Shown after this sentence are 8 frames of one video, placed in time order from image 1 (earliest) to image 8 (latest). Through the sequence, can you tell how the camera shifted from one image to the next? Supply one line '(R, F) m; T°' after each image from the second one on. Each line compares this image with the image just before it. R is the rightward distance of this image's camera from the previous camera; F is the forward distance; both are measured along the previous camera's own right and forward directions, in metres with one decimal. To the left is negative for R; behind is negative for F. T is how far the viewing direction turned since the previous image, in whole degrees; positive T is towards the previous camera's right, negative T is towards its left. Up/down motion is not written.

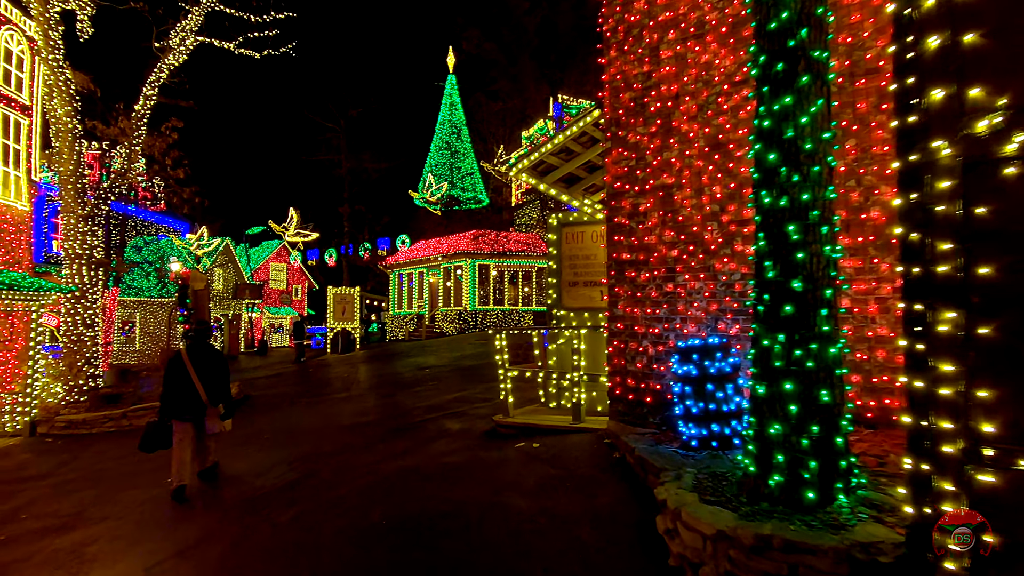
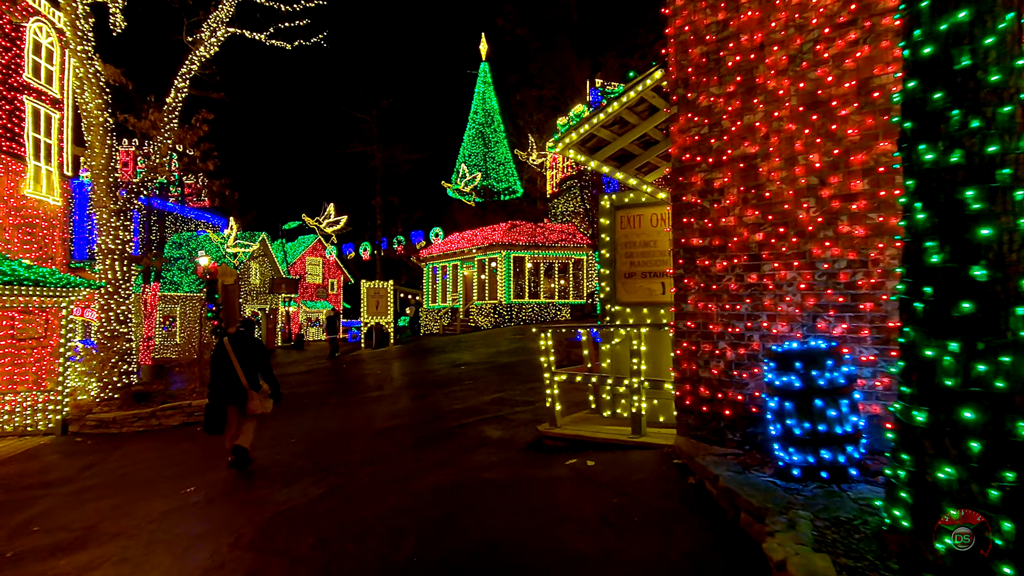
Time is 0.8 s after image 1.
(-0.1, +0.7) m; -4°
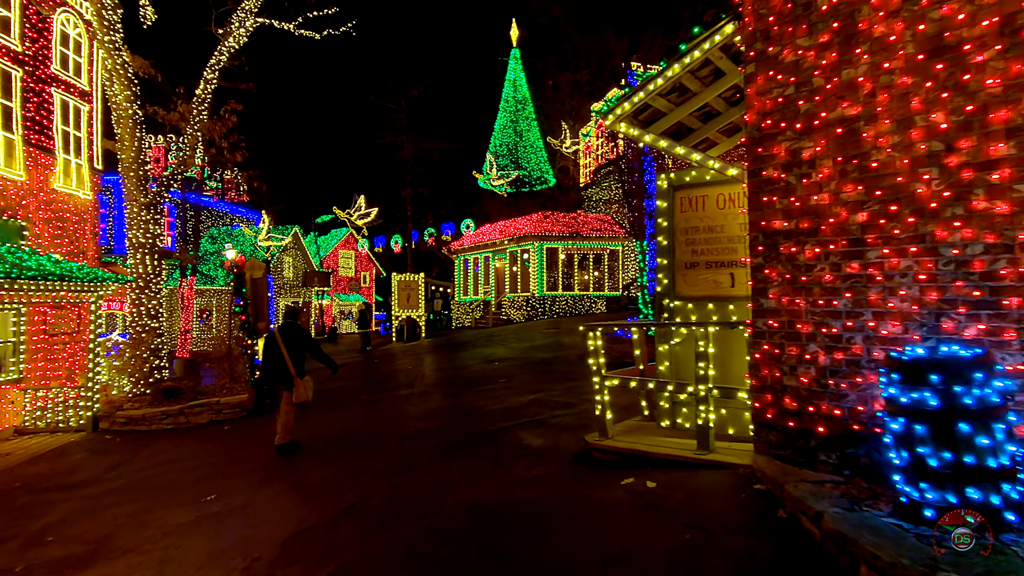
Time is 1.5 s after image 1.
(-0.1, +0.6) m; -3°
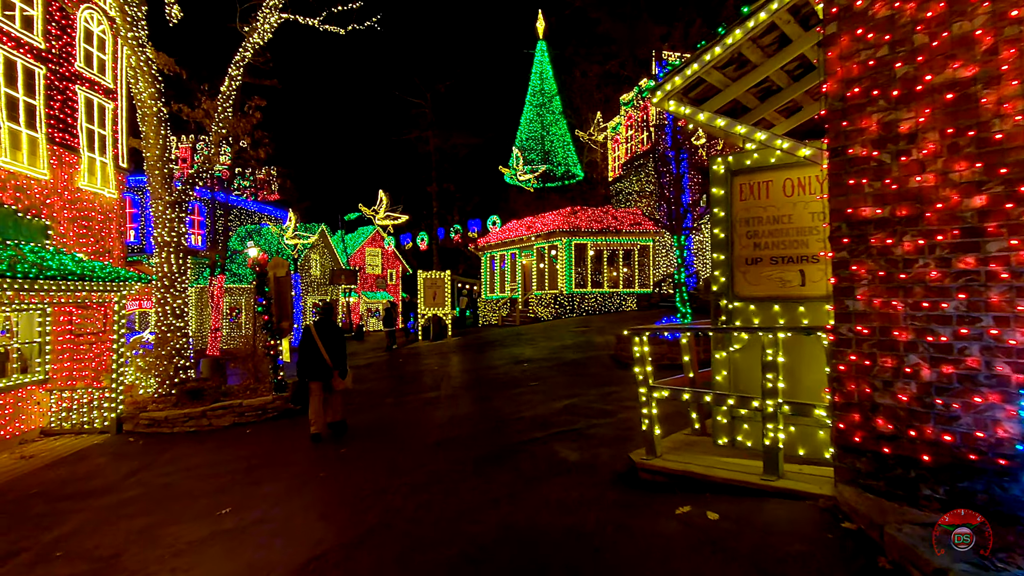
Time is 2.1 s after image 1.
(-0.1, +0.5) m; -3°
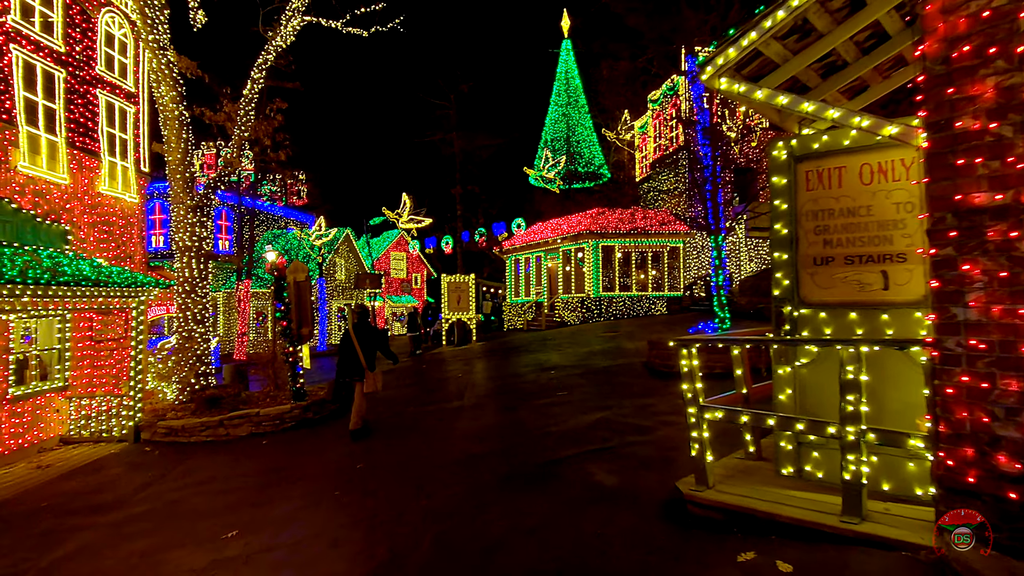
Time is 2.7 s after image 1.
(0.0, +0.5) m; -3°
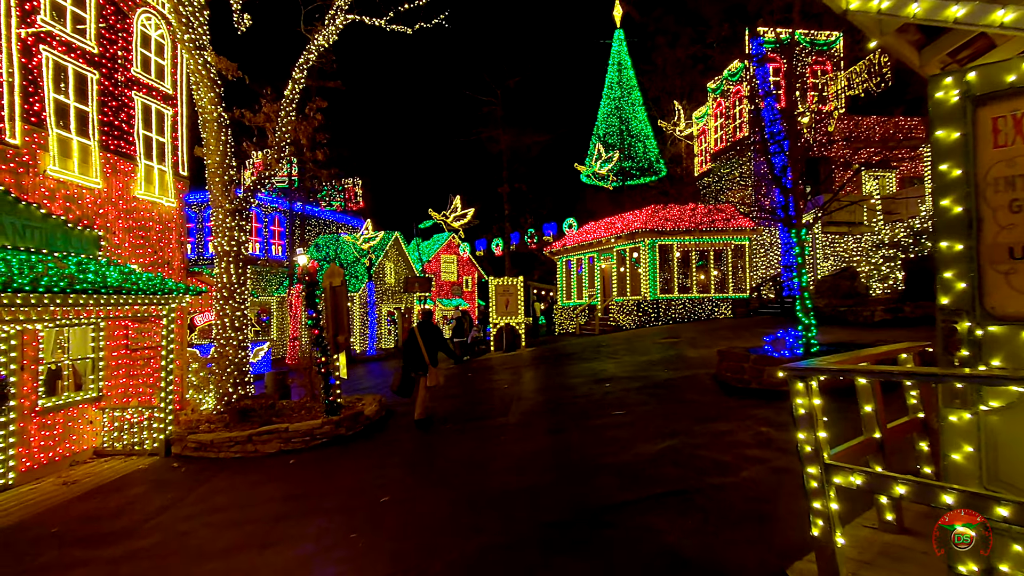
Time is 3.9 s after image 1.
(+0.1, +1.0) m; -6°
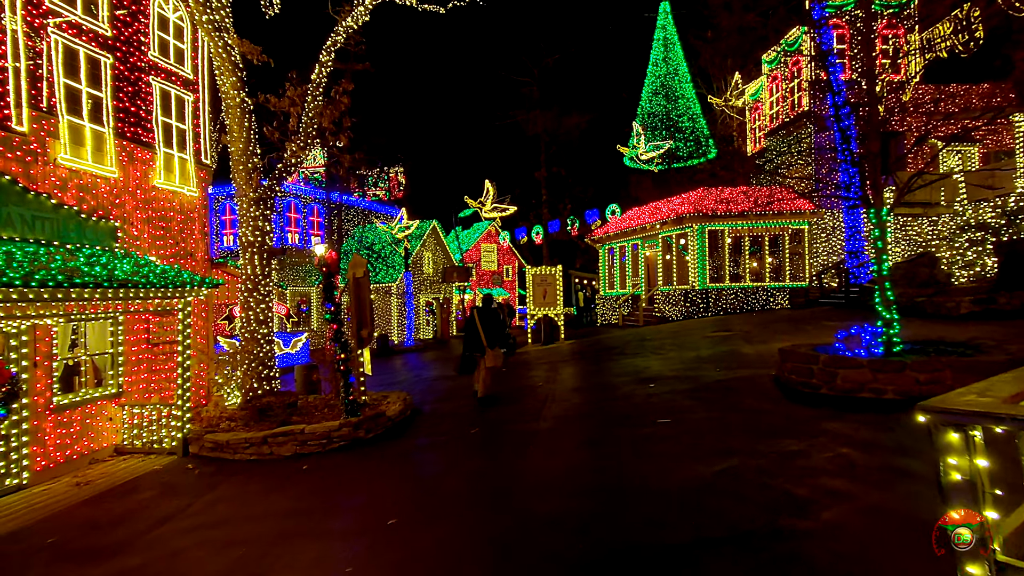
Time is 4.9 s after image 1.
(+0.2, +0.9) m; -5°
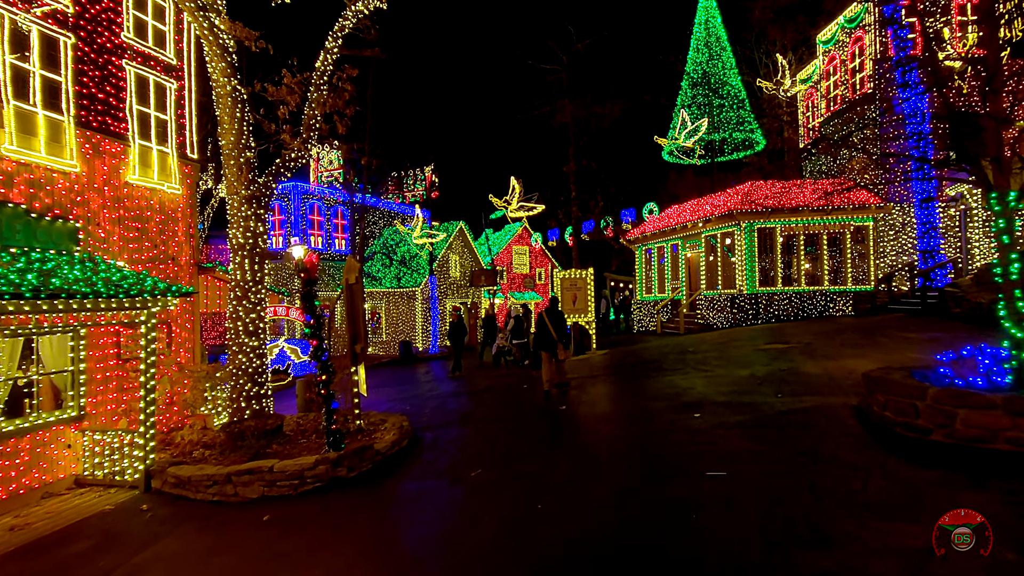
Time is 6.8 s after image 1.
(+0.3, +1.5) m; -4°
